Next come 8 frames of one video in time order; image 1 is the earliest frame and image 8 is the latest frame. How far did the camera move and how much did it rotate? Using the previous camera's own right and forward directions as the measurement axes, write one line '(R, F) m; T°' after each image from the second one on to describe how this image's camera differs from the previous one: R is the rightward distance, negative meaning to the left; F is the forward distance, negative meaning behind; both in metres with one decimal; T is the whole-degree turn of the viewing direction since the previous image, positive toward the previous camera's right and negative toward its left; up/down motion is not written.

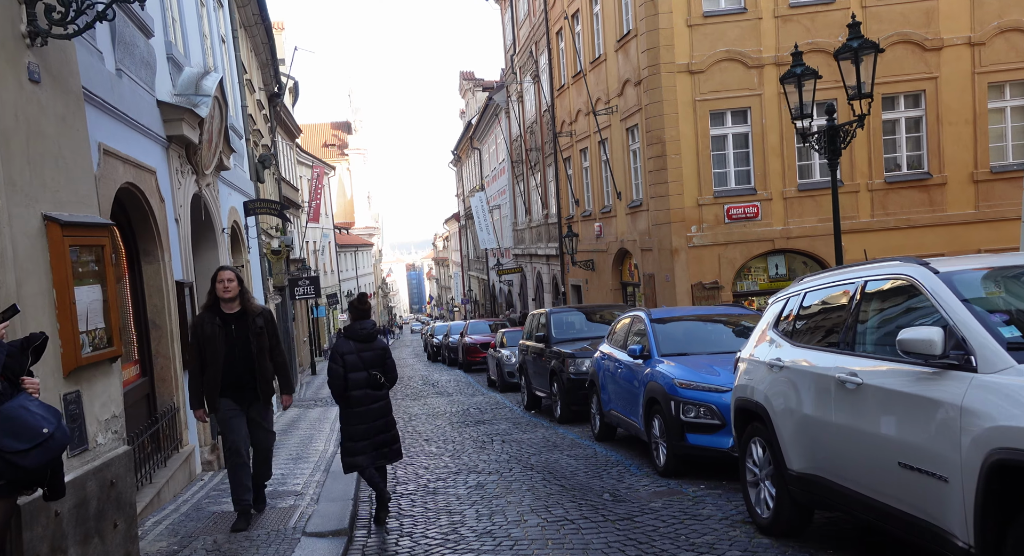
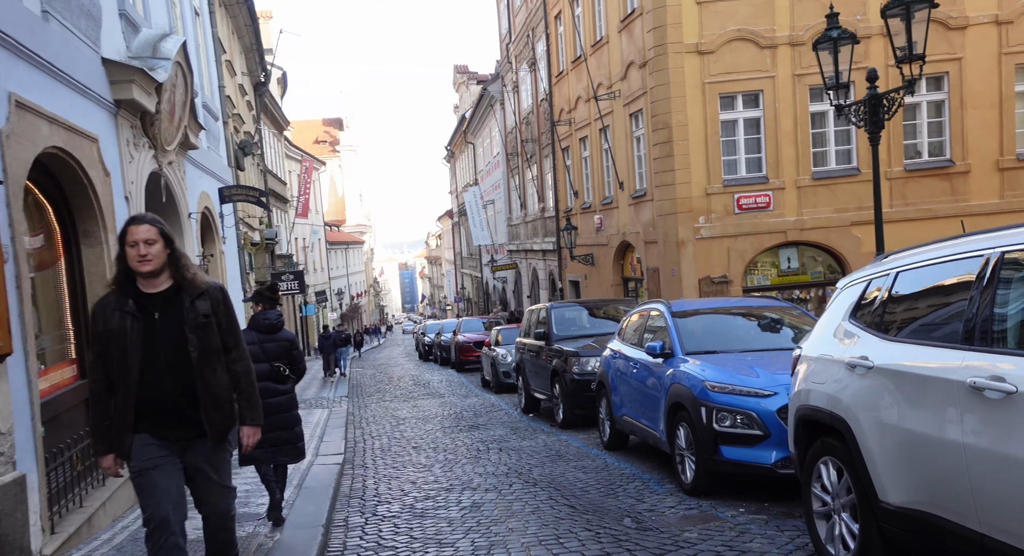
(-0.1, +1.3) m; 0°
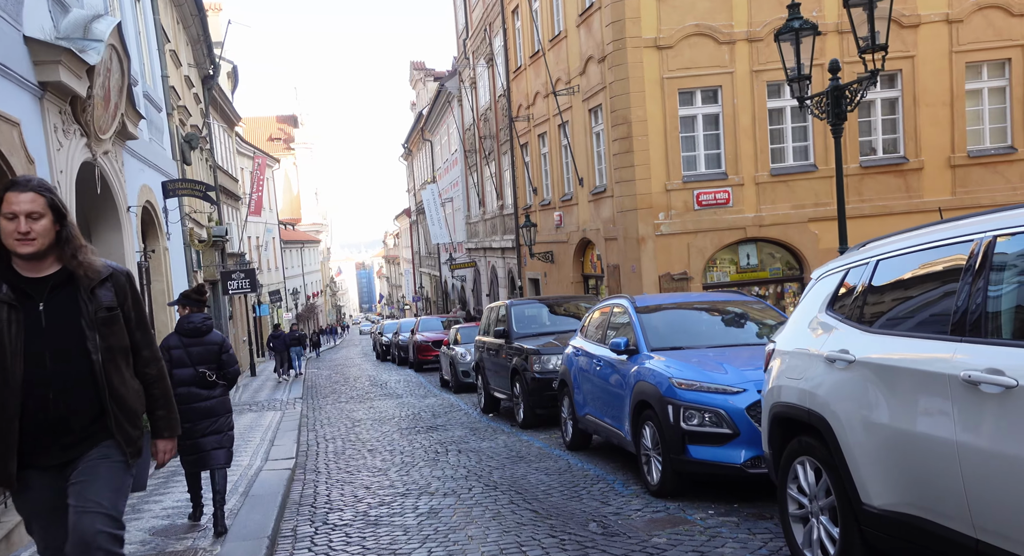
(0.0, +0.3) m; +3°
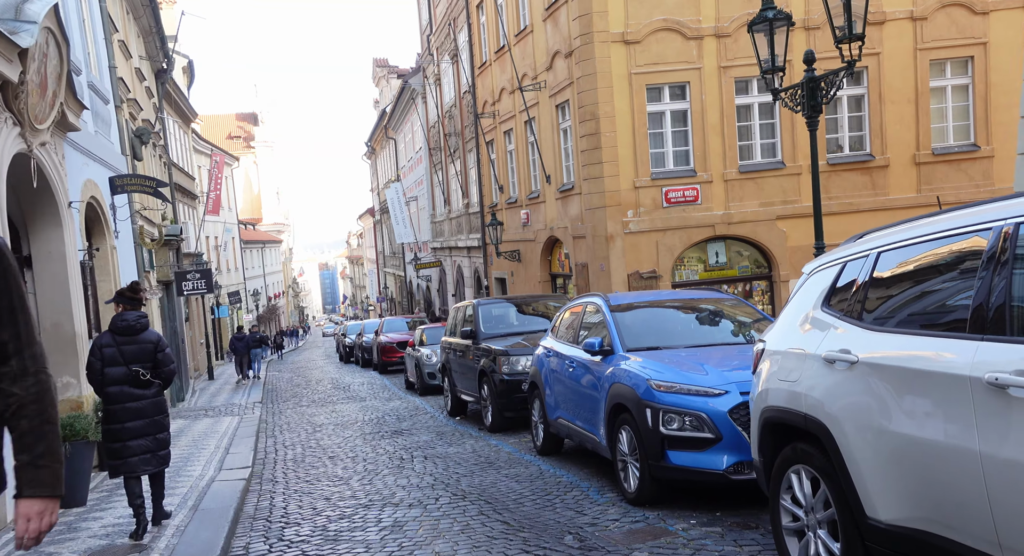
(0.0, +0.4) m; +2°
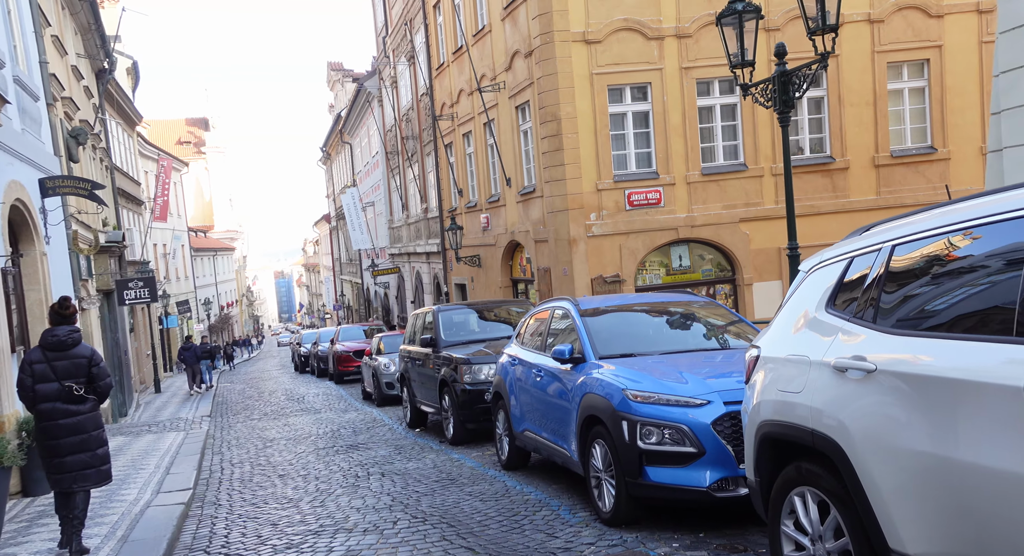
(0.0, +0.5) m; +3°
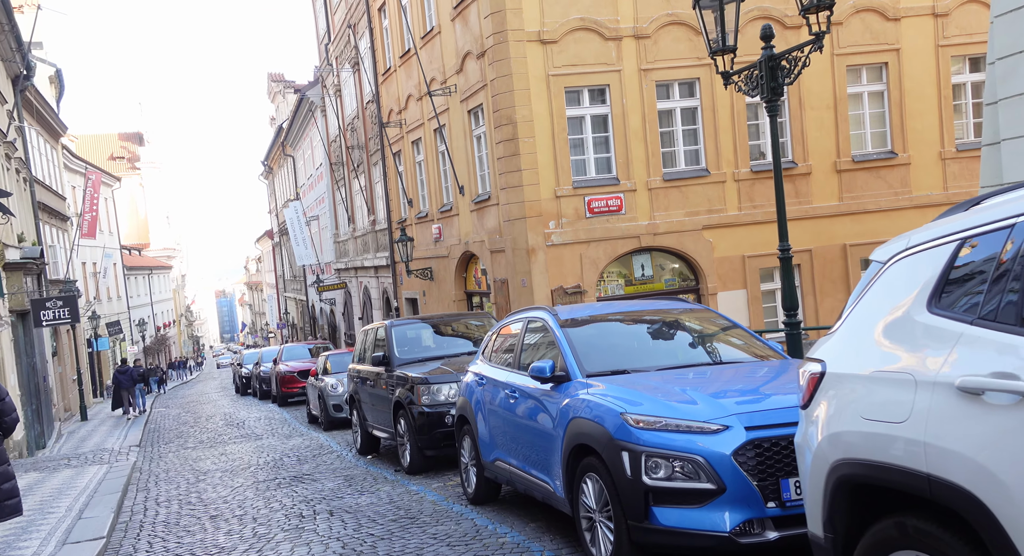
(-0.2, +1.0) m; +3°
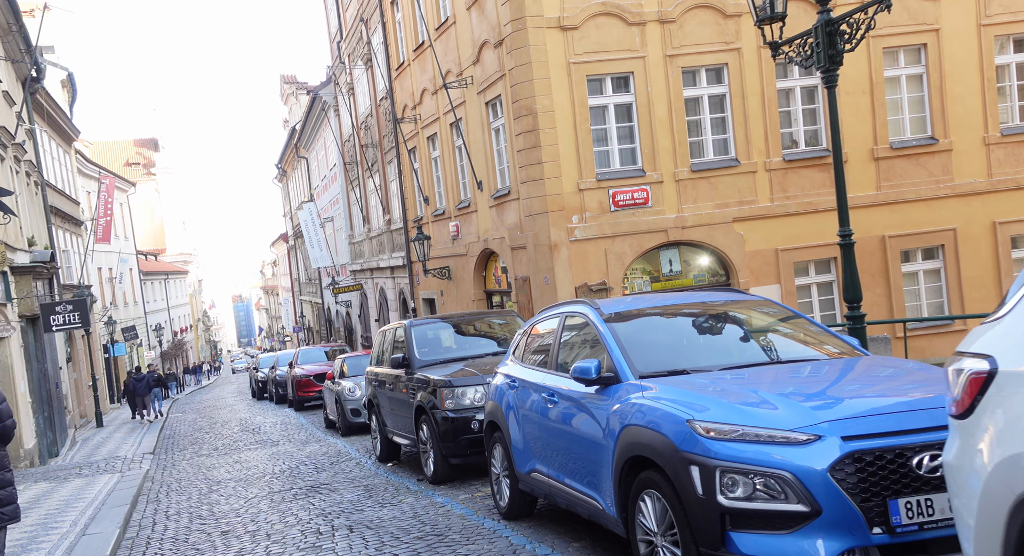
(-0.2, +0.7) m; -1°
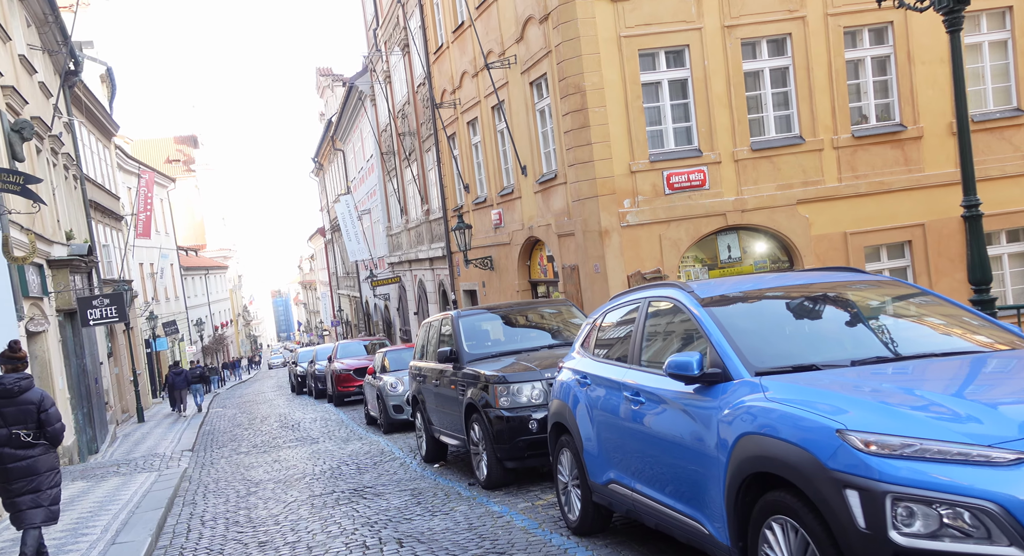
(-0.2, +0.9) m; -2°
